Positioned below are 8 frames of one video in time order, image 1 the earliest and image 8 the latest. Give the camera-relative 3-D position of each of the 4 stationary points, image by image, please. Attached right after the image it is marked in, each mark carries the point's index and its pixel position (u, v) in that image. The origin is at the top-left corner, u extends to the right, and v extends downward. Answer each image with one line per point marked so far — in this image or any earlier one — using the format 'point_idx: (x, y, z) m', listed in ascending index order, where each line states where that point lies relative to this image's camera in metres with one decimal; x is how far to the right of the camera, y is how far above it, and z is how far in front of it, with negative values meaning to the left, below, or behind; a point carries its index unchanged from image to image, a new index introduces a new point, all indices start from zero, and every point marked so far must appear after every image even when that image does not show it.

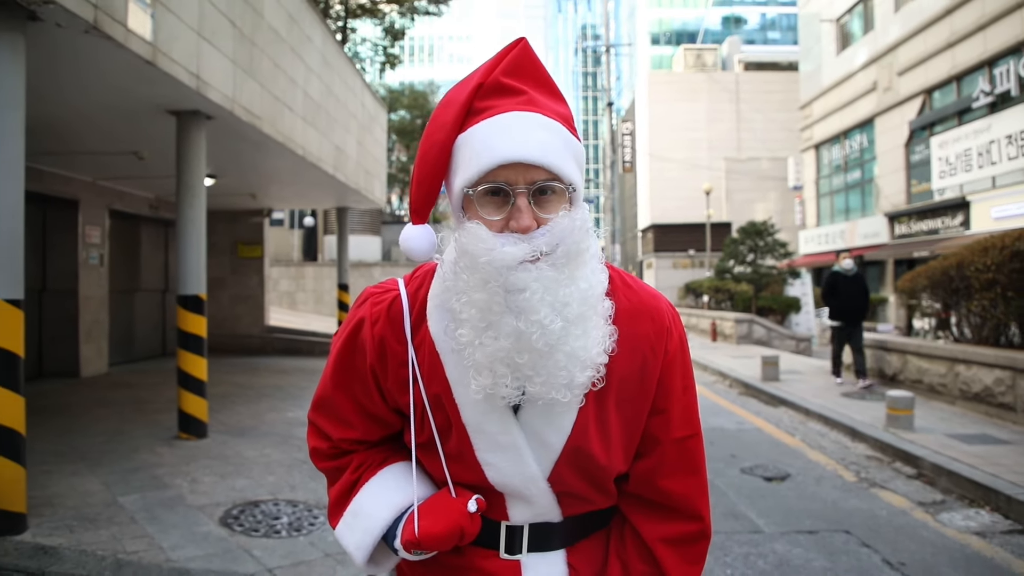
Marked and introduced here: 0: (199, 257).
0: (-2.8, +0.3, +5.9) m
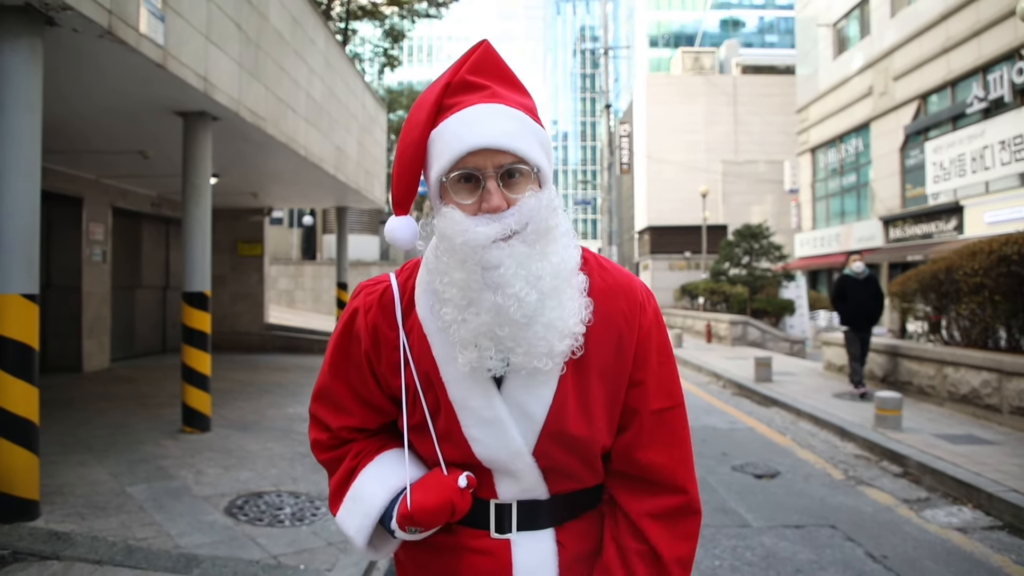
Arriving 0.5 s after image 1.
0: (-2.8, +0.3, +6.0) m
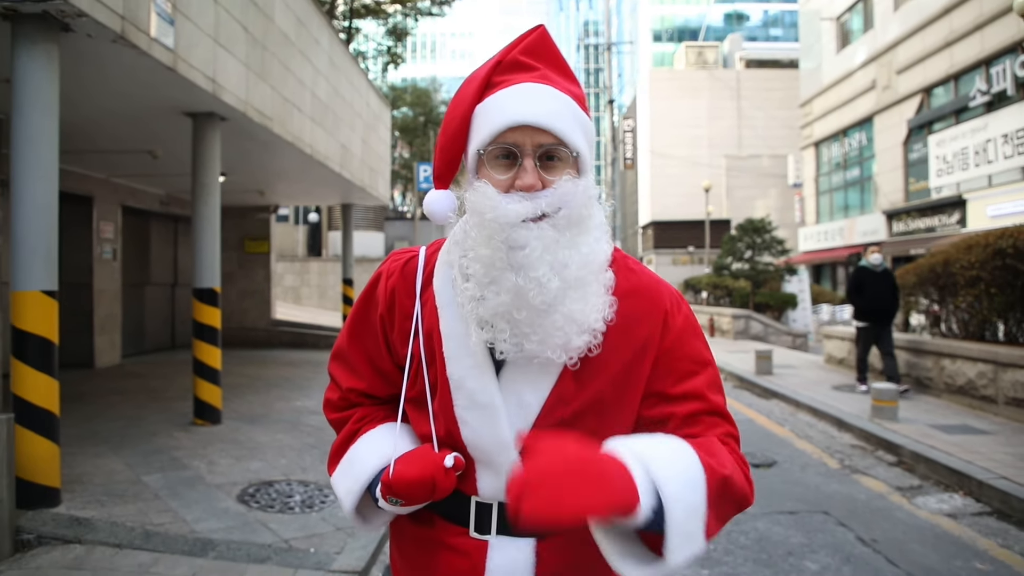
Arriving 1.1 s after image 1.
0: (-2.8, +0.3, +6.2) m
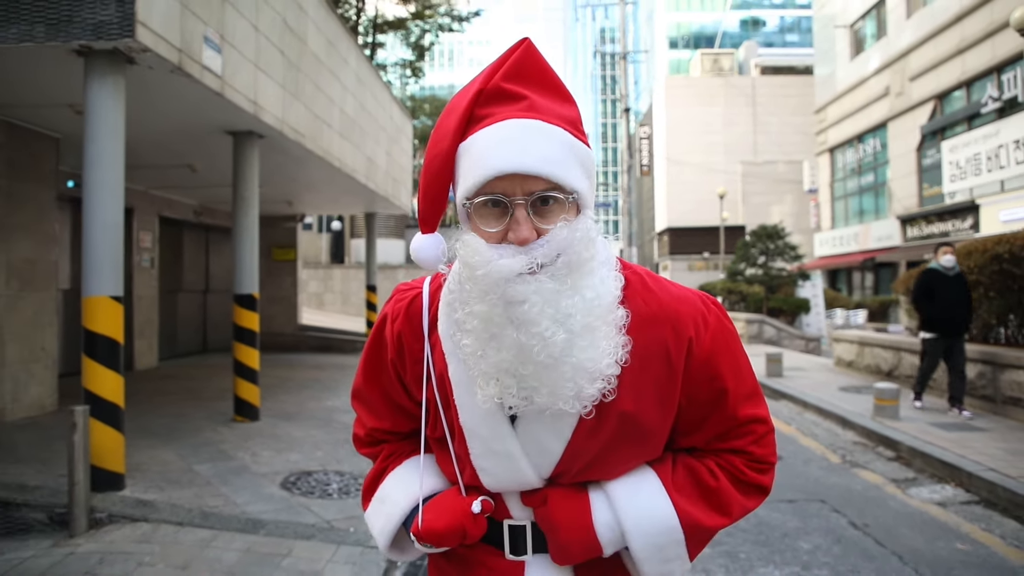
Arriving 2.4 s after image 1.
0: (-2.6, +0.3, +6.7) m
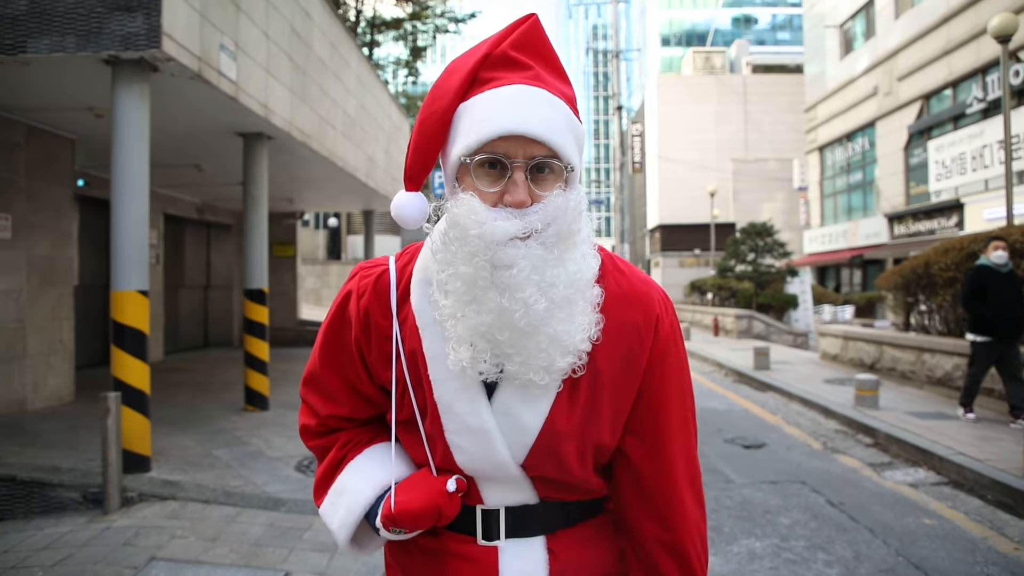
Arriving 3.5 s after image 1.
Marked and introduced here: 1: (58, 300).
0: (-2.6, +0.3, +7.0) m
1: (-4.6, -0.1, +6.7) m
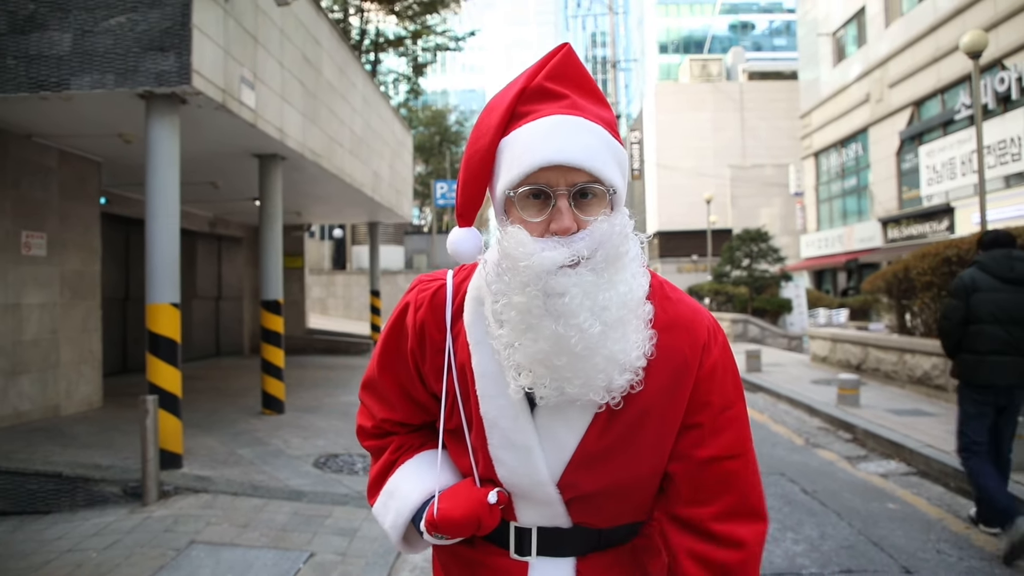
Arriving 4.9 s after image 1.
0: (-2.7, +0.2, +7.4) m
1: (-4.6, -0.3, +7.1) m
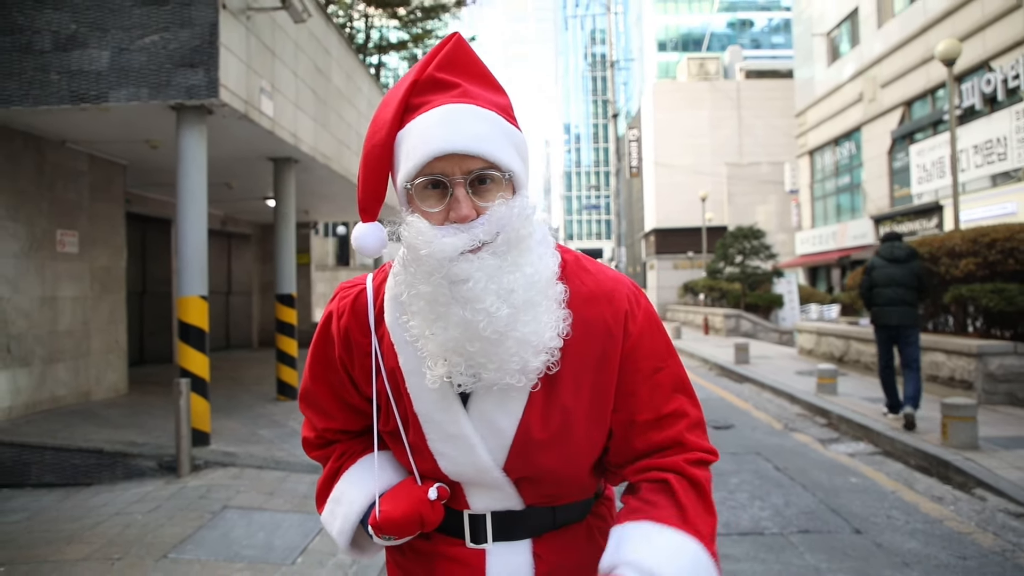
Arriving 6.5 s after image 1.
0: (-2.7, +0.3, +7.9) m
1: (-4.6, -0.2, +7.7) m
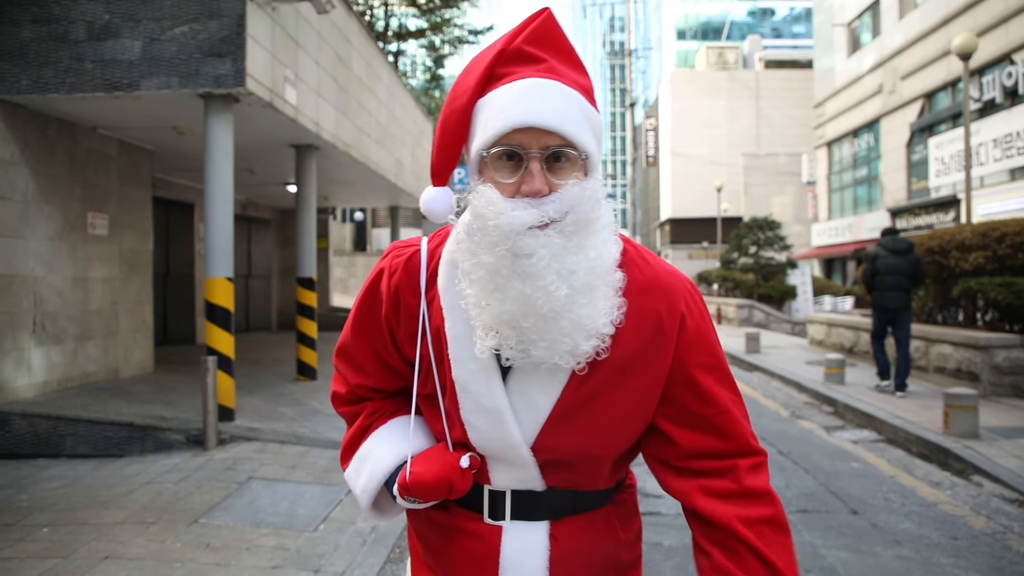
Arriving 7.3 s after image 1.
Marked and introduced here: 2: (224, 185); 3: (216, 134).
0: (-2.5, +0.5, +8.2) m
1: (-4.4, 0.0, +7.9) m
2: (-2.6, +0.9, +5.9) m
3: (-2.6, +1.3, +5.9) m
